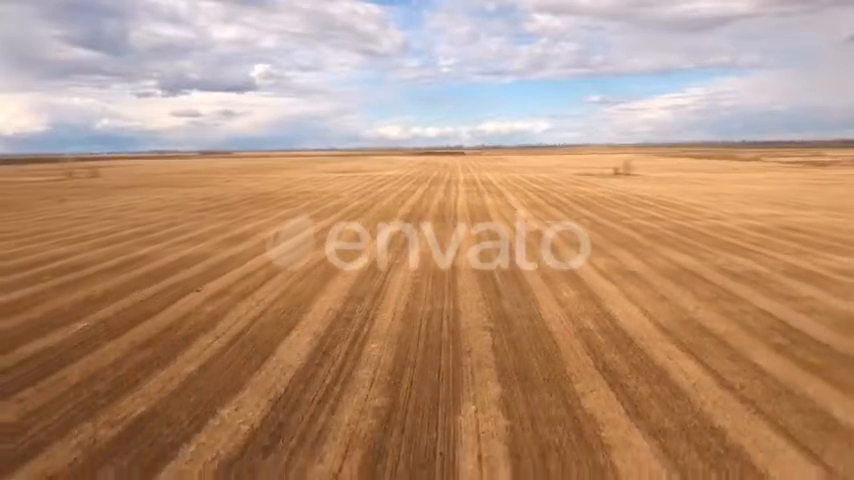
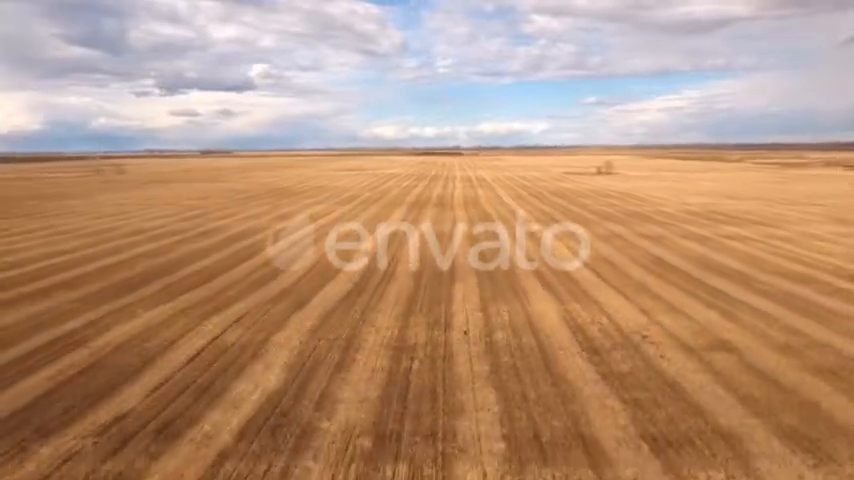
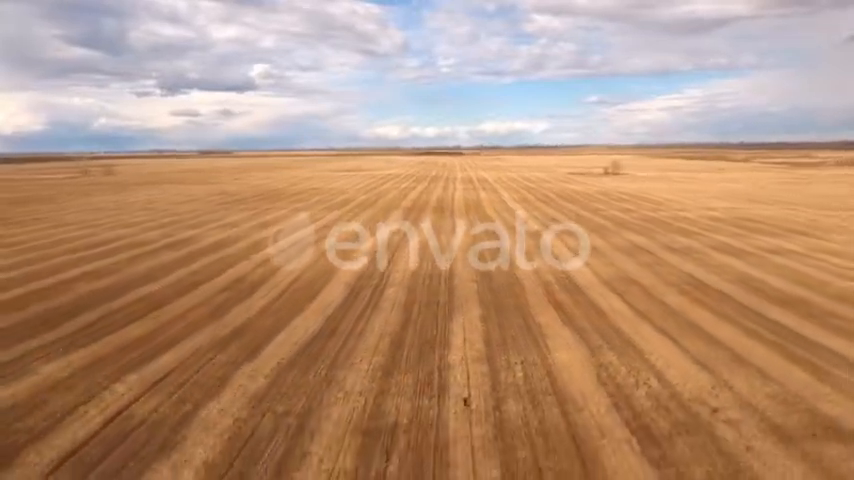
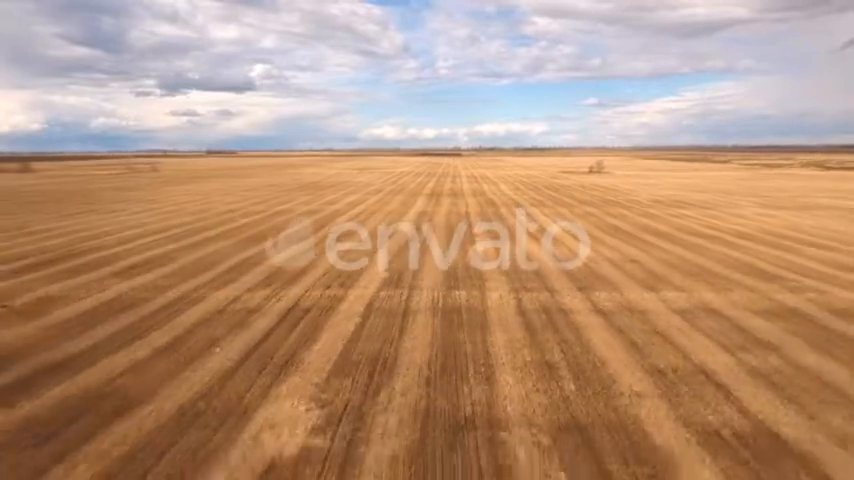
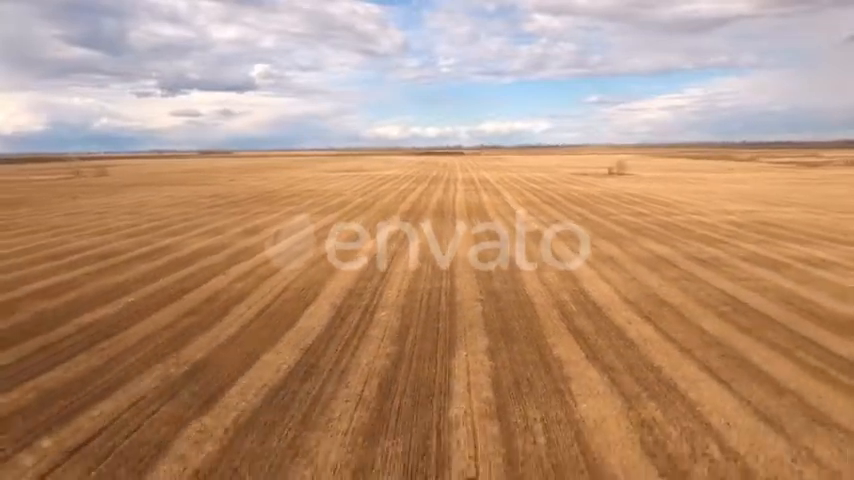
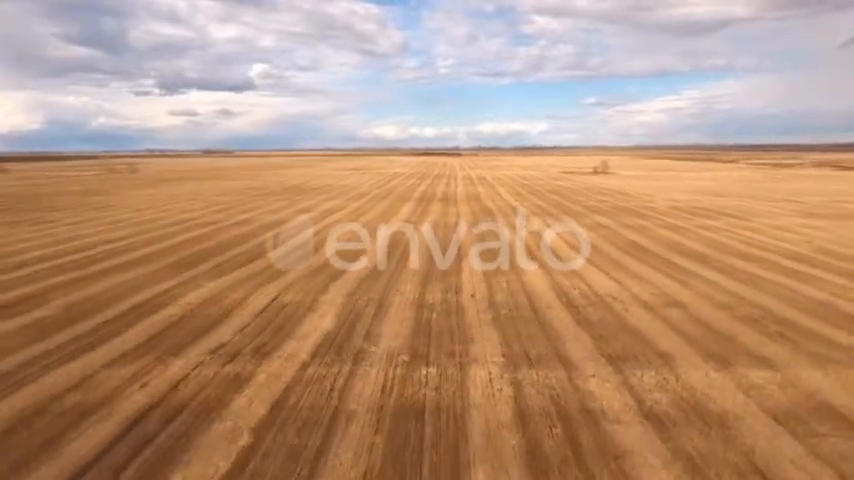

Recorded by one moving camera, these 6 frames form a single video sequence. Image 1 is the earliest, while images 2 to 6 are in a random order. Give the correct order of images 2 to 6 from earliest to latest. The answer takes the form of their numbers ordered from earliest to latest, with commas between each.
5, 3, 2, 6, 4
